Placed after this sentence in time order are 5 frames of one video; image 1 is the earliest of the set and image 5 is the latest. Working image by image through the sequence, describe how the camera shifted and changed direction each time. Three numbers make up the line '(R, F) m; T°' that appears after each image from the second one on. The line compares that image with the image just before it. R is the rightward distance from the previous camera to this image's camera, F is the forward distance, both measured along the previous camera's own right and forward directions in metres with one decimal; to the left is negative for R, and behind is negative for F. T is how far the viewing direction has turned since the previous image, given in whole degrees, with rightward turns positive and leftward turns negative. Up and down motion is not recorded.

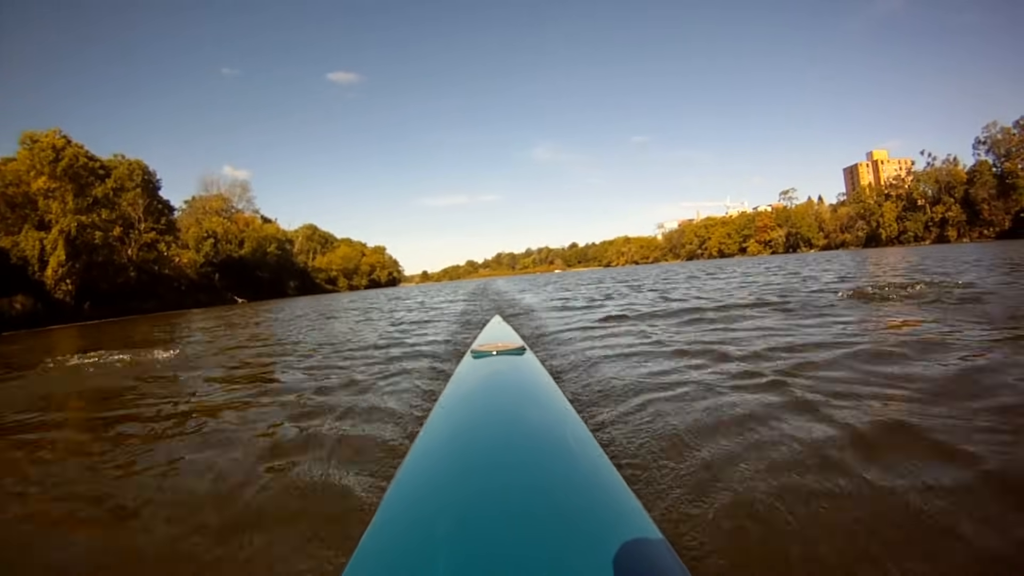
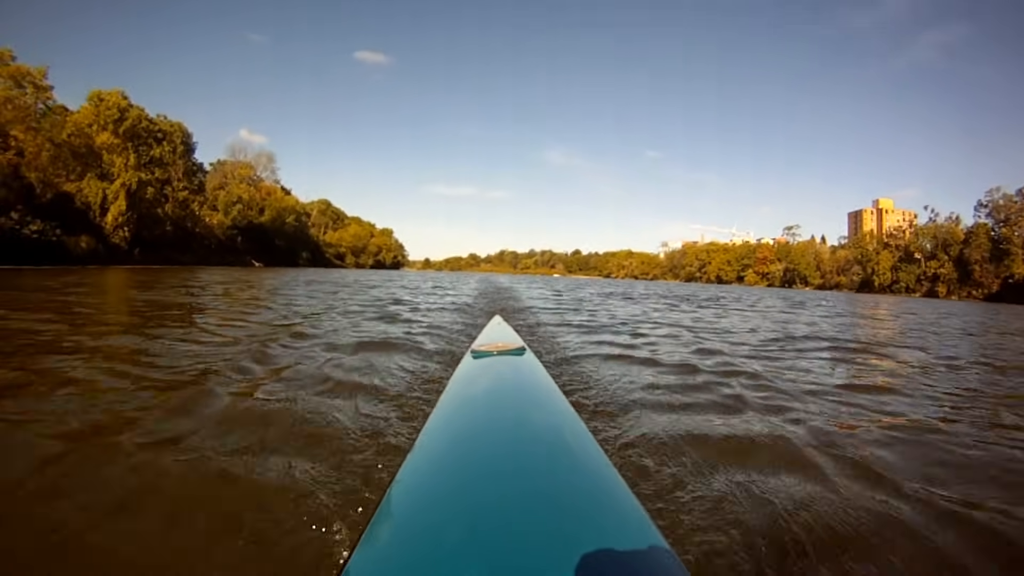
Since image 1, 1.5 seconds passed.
(0.0, -0.9) m; 0°
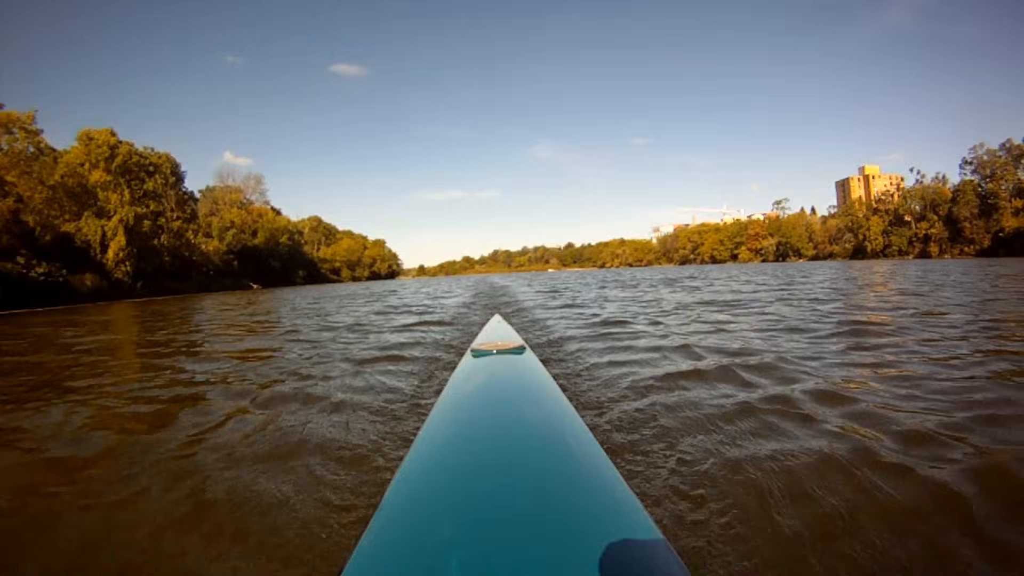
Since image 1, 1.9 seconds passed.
(0.0, -0.2) m; 0°
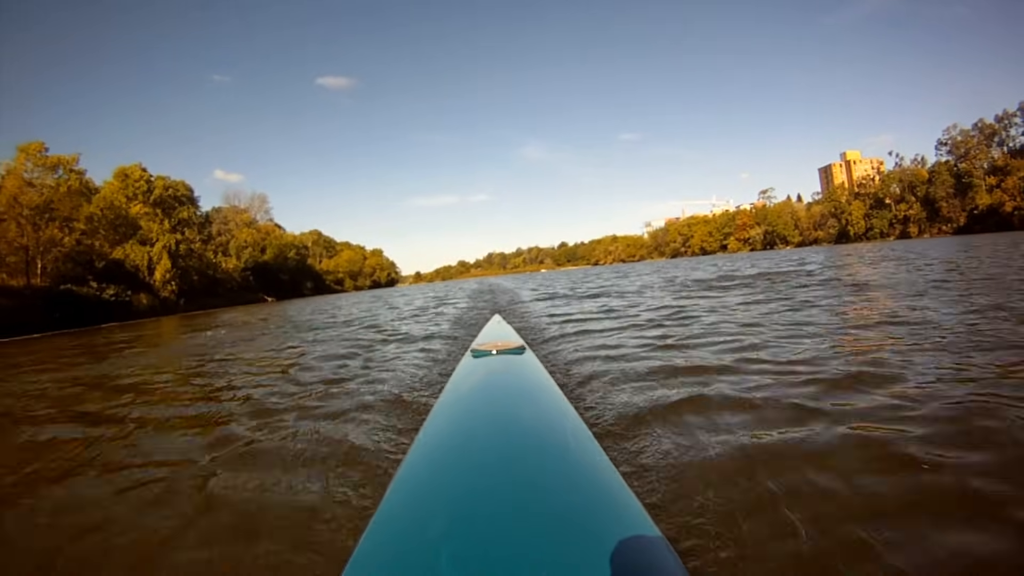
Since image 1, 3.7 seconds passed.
(0.0, -1.1) m; 0°
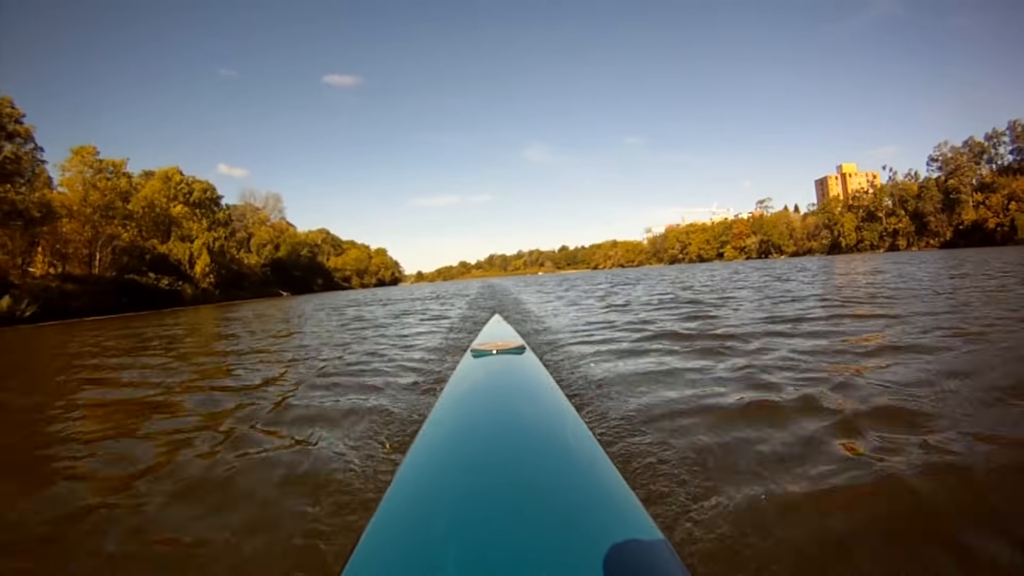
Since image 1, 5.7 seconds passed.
(0.0, -1.1) m; 0°
